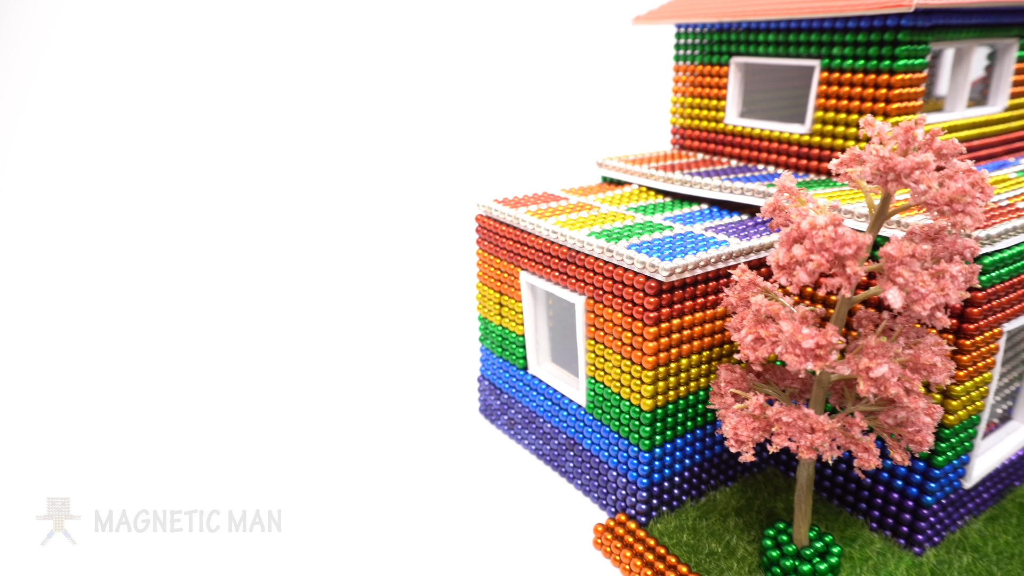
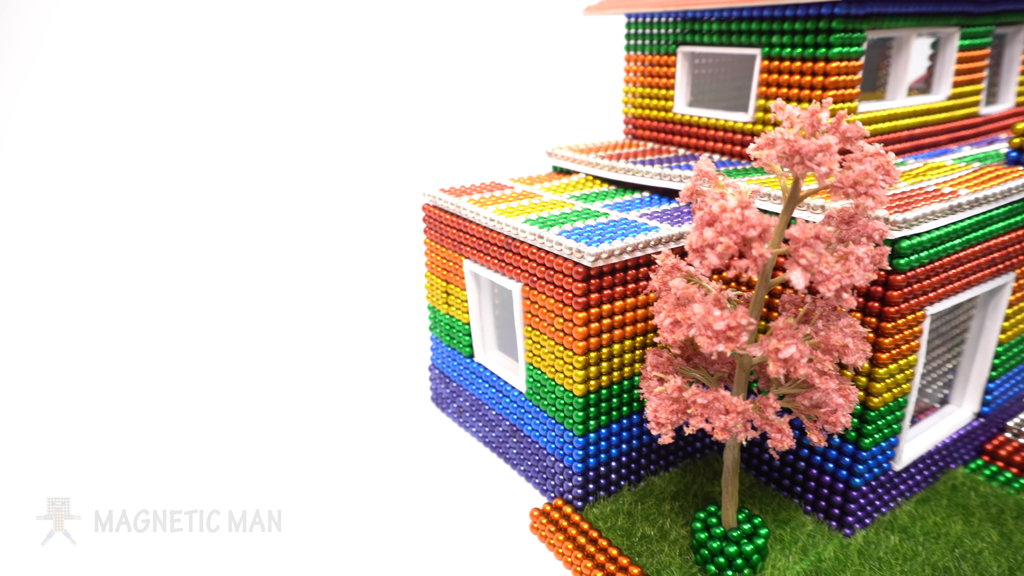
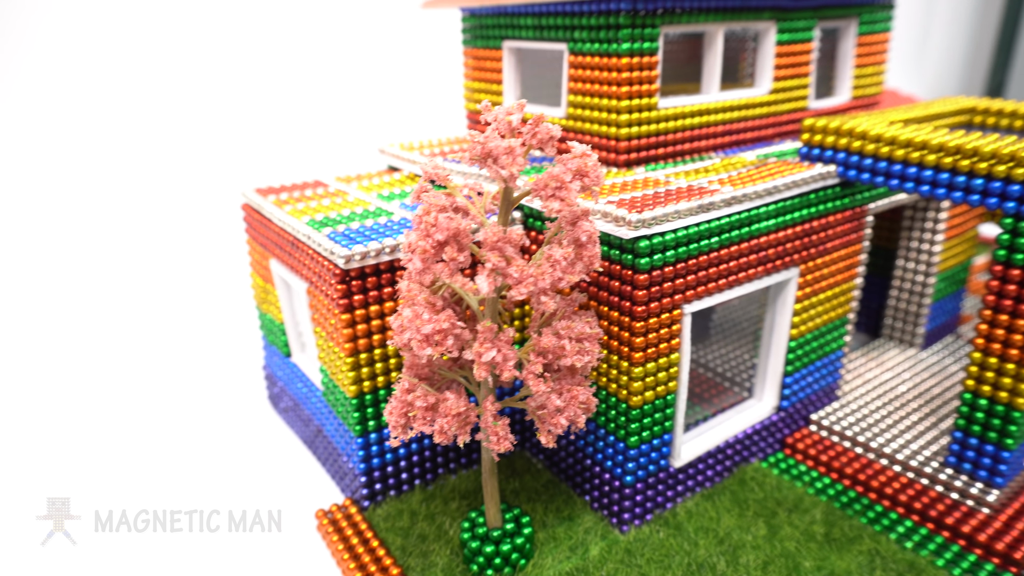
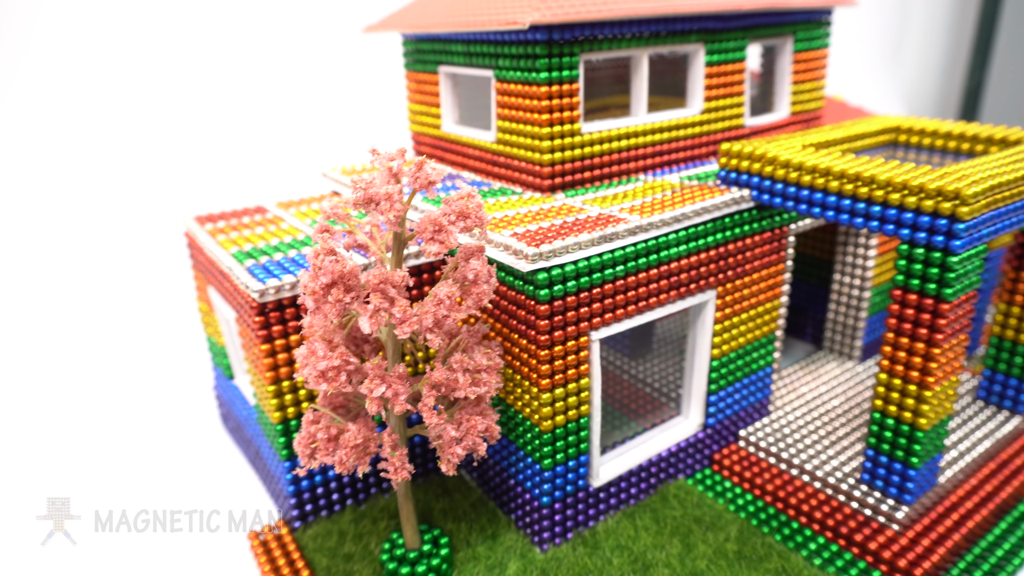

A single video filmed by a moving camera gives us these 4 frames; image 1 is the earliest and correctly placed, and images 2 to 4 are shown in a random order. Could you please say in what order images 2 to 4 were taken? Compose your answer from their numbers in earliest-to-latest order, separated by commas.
2, 3, 4
